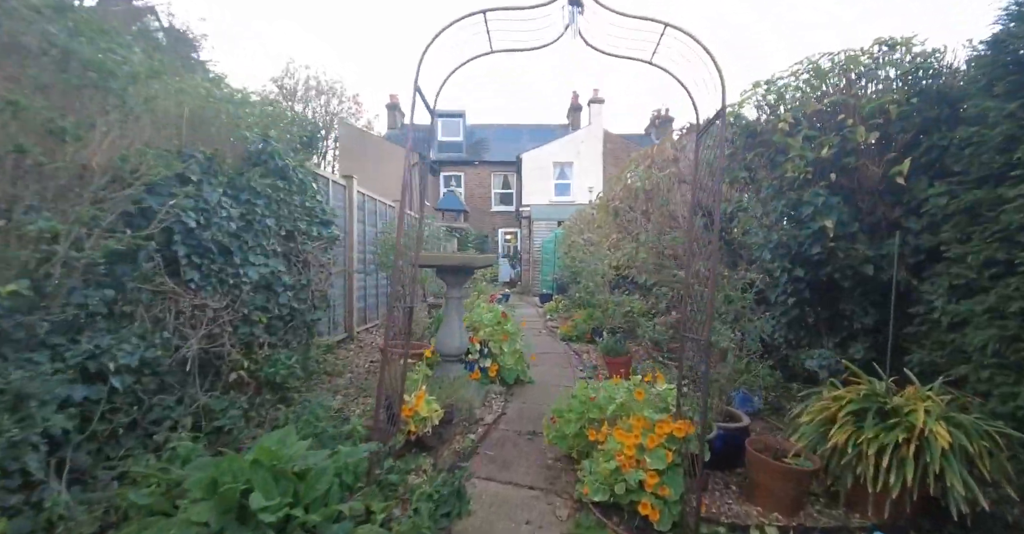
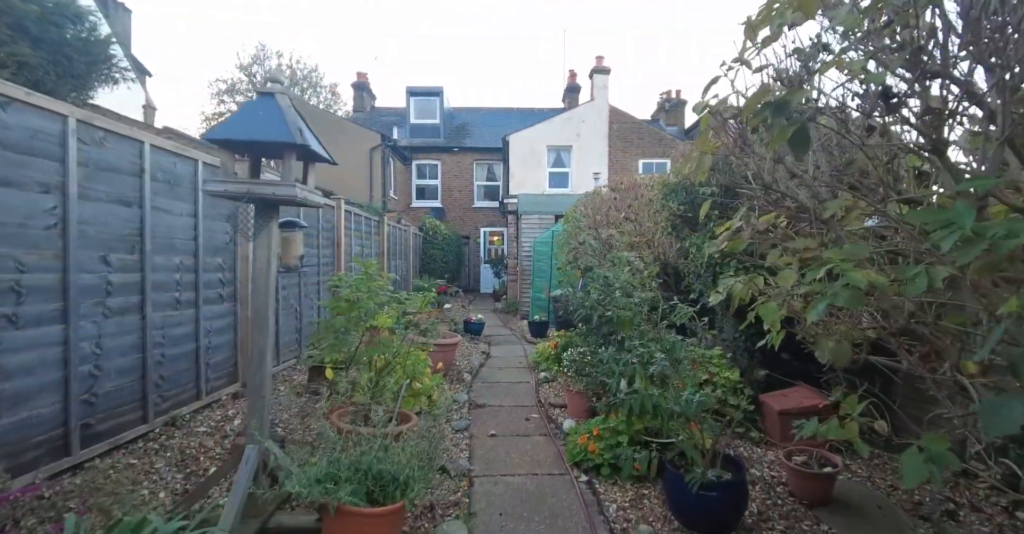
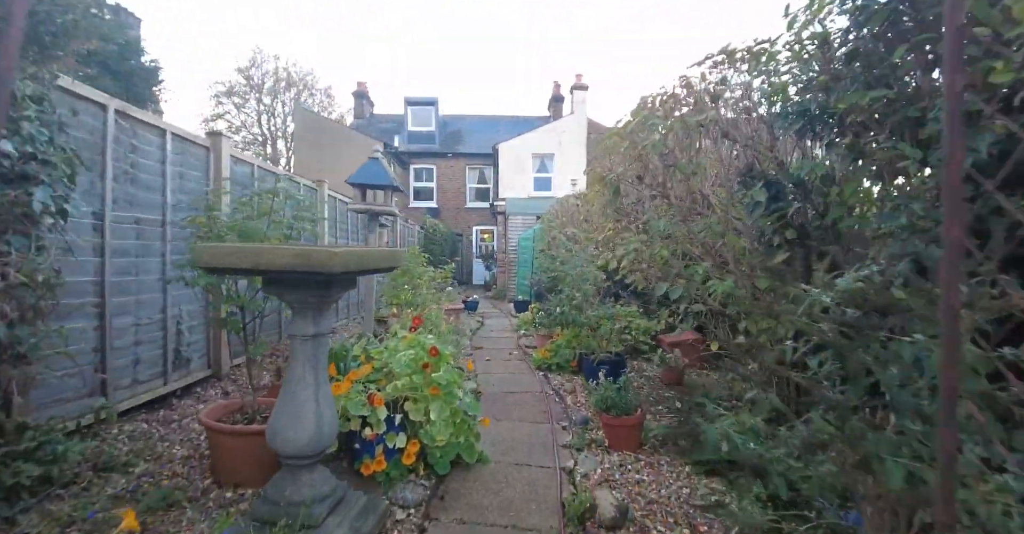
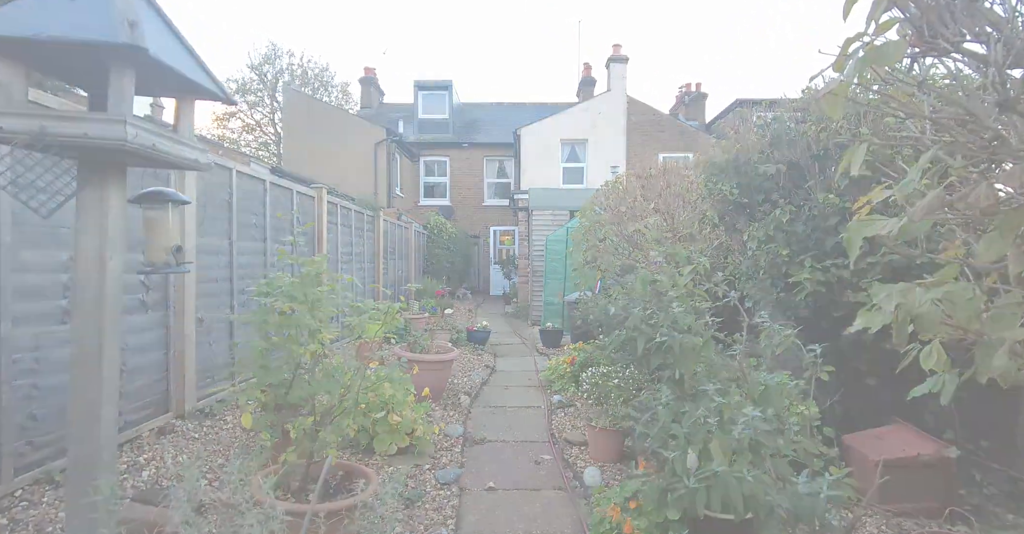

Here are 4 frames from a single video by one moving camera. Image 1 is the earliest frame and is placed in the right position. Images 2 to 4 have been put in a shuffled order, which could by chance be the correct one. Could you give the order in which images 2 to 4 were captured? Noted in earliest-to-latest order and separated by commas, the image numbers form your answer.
3, 2, 4
